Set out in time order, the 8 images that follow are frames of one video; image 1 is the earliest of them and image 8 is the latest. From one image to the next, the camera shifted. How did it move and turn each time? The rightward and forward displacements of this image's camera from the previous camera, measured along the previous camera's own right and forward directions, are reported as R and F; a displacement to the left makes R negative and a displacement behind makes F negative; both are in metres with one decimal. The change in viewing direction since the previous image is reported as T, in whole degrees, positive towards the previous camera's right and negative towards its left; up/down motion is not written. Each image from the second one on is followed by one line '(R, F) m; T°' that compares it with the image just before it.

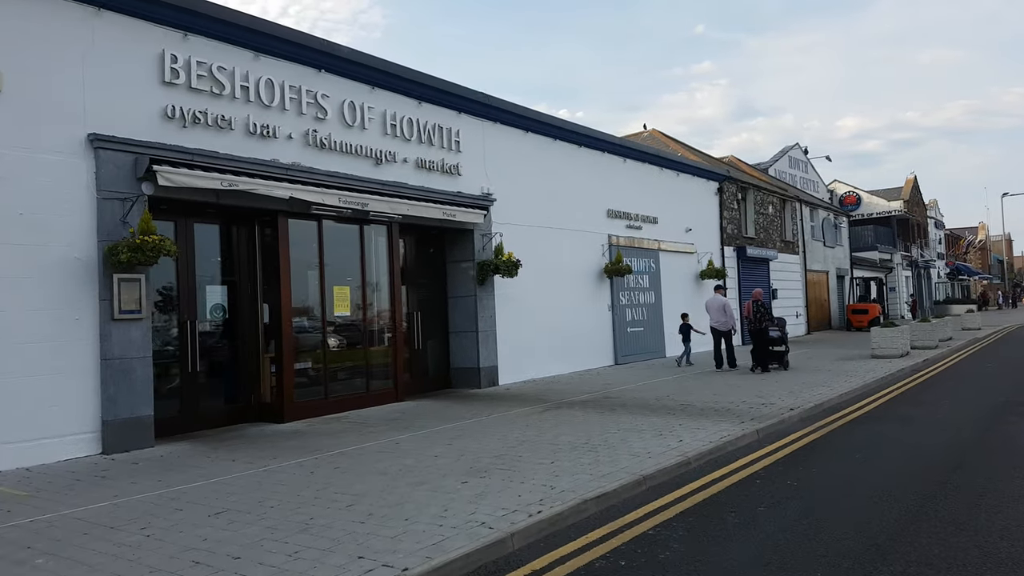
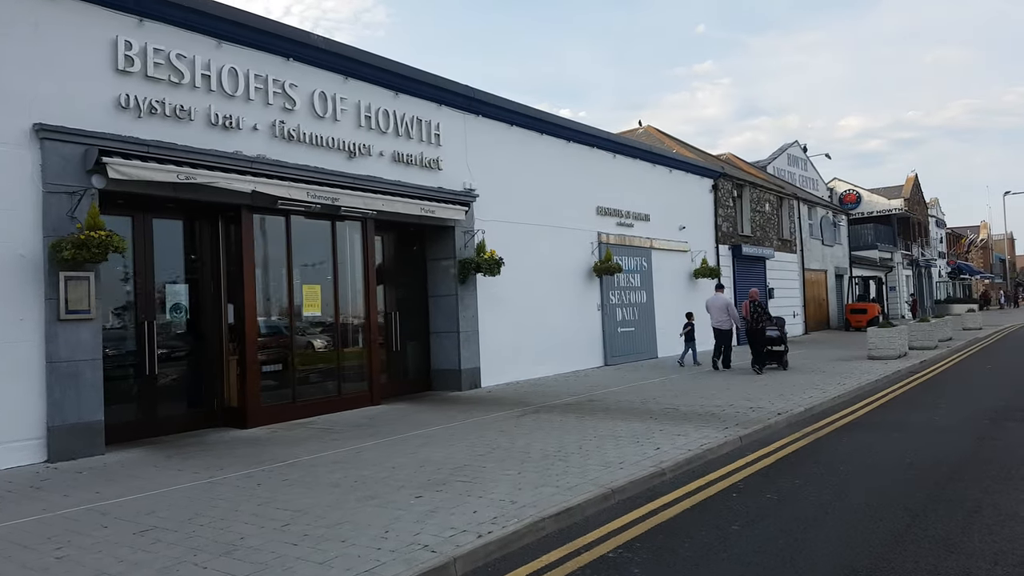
(+0.2, +0.5) m; 0°
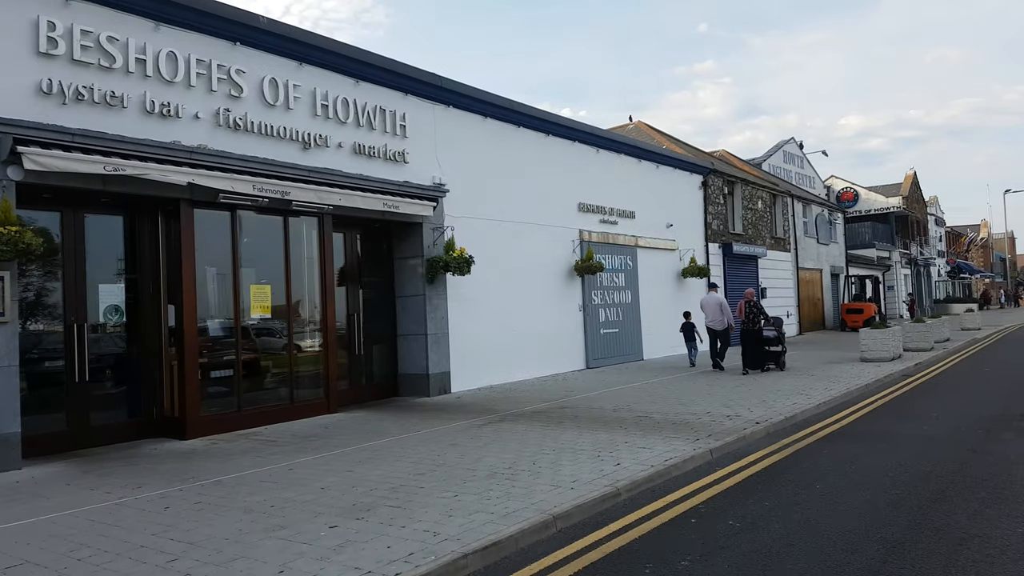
(+0.3, +0.7) m; 0°
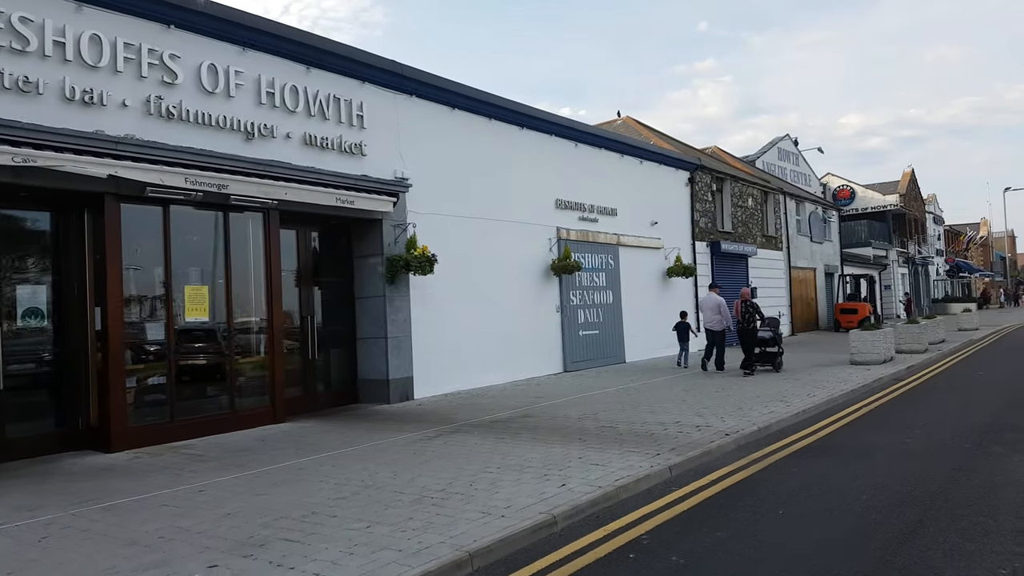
(+0.3, +0.7) m; 0°
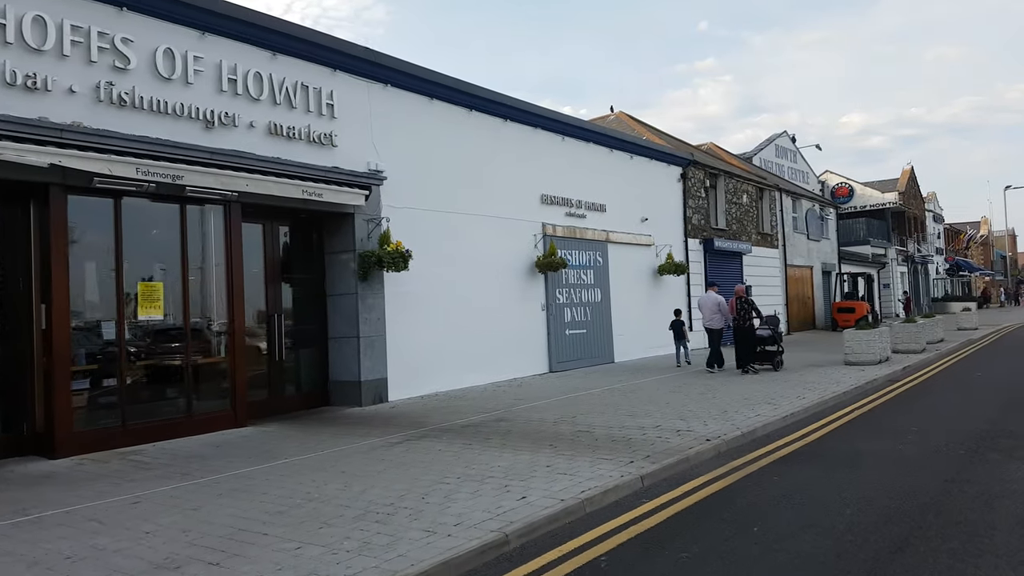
(+0.2, +0.5) m; 0°
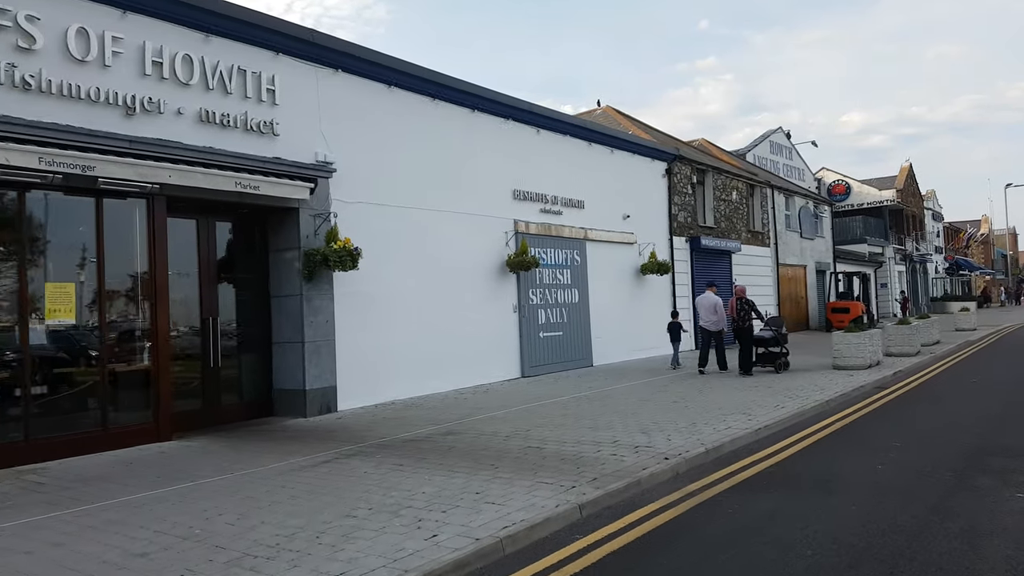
(+0.3, +0.8) m; 0°
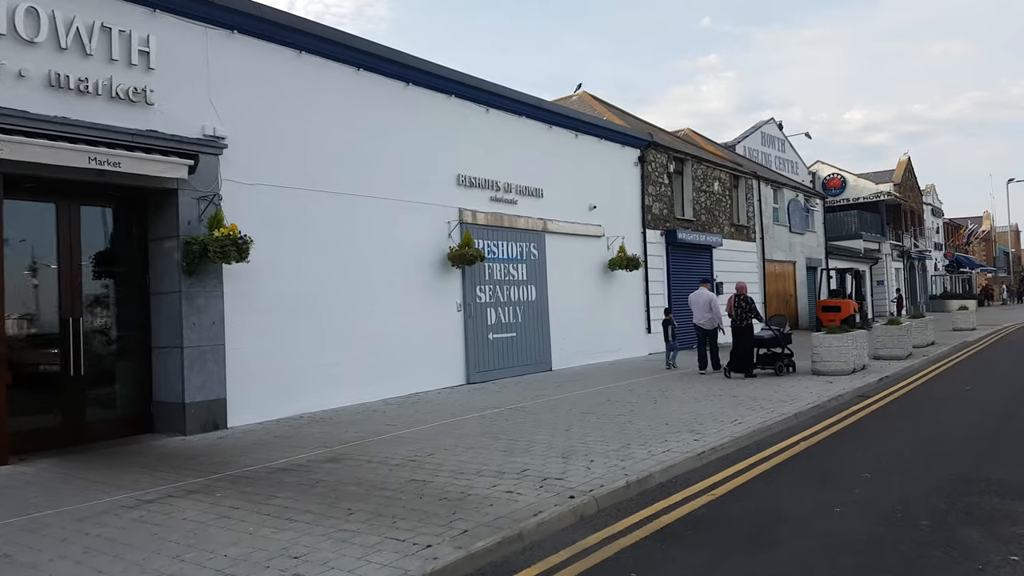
(+0.5, +1.4) m; 0°
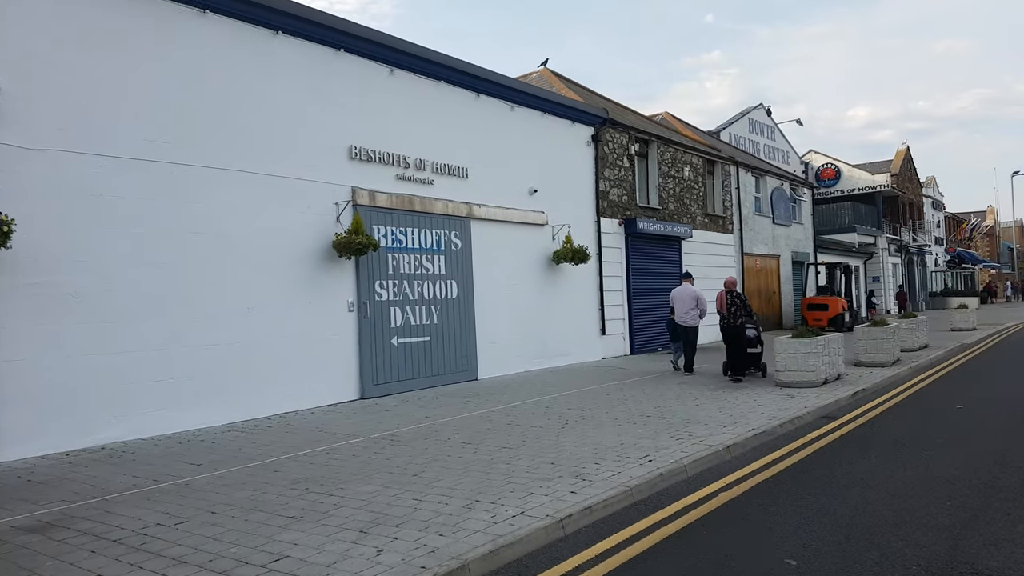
(+0.8, +2.0) m; 0°
